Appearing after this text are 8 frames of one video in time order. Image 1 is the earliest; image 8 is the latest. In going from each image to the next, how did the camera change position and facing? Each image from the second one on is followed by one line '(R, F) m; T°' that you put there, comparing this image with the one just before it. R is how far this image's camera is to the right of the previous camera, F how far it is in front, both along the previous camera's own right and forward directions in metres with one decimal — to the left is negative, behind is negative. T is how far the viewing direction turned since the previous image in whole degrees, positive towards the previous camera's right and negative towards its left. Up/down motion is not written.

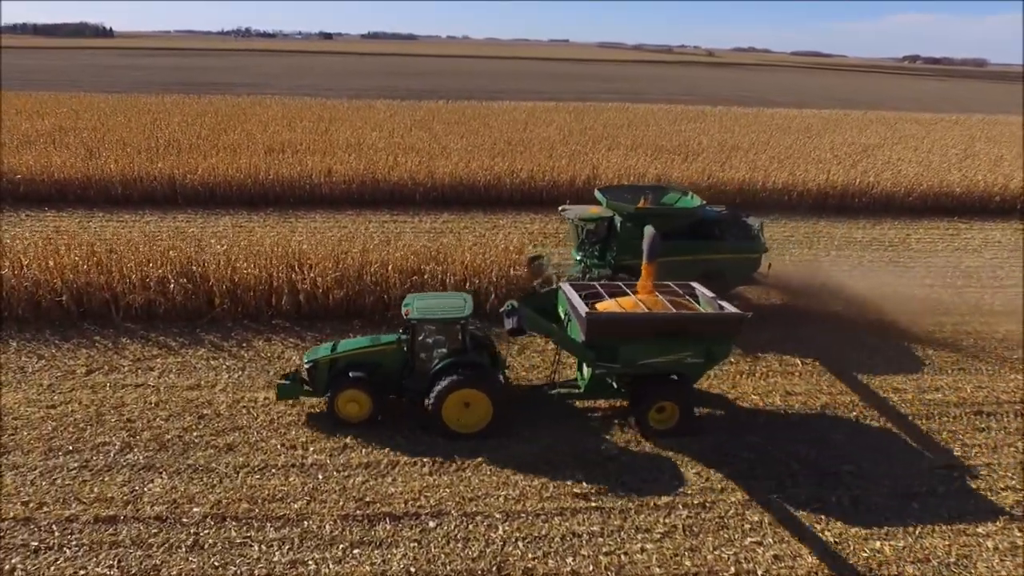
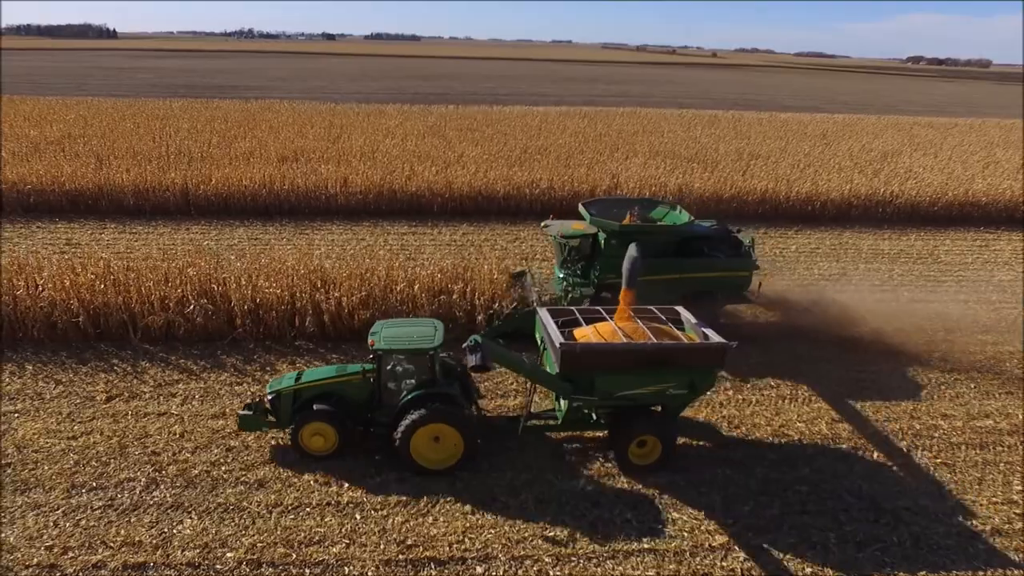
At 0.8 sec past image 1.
(-0.2, +0.2) m; 0°
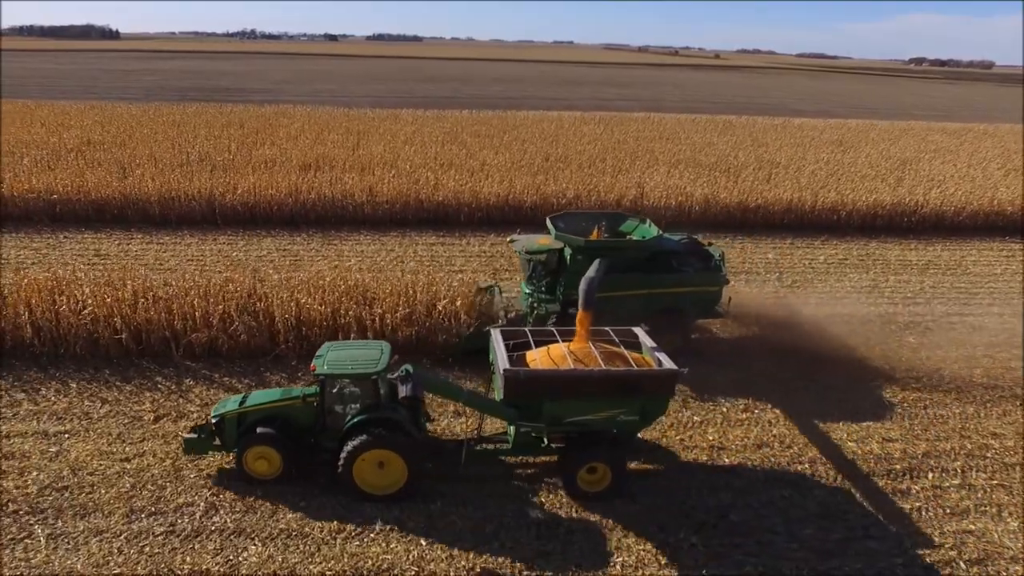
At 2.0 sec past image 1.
(+0.5, +0.1) m; 0°
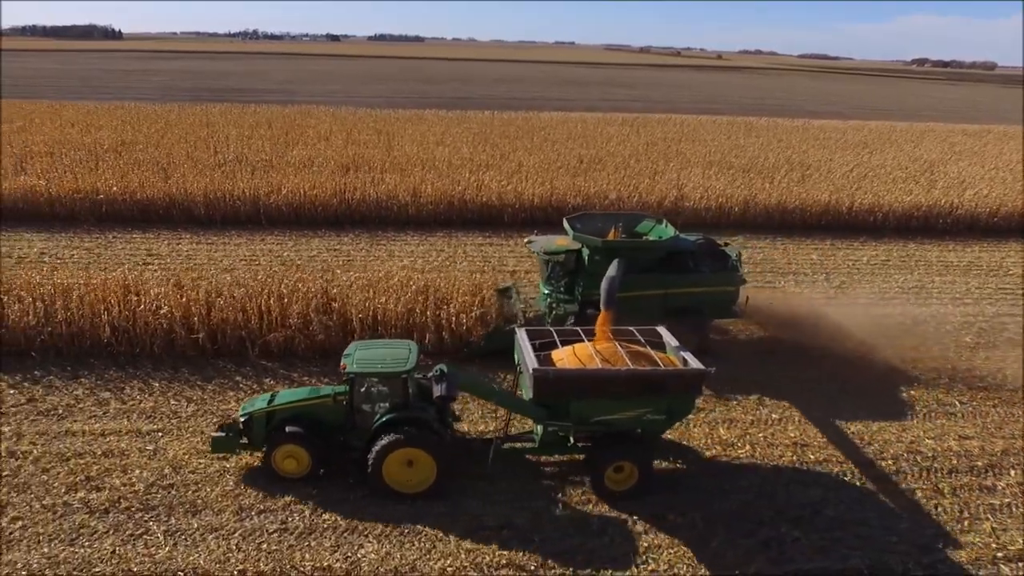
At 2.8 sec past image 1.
(-0.3, 0.0) m; 0°
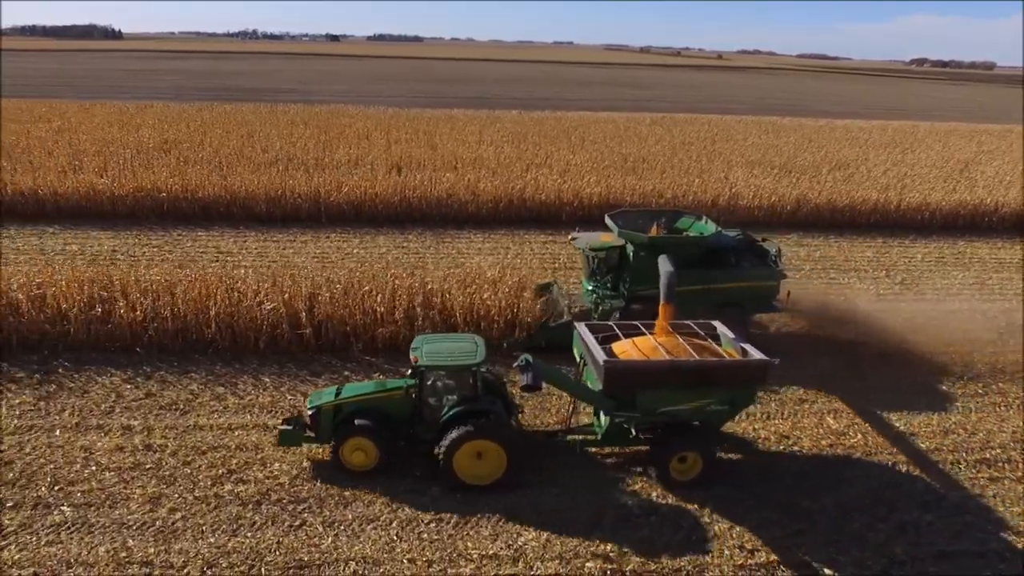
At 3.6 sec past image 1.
(-0.6, -0.1) m; 0°
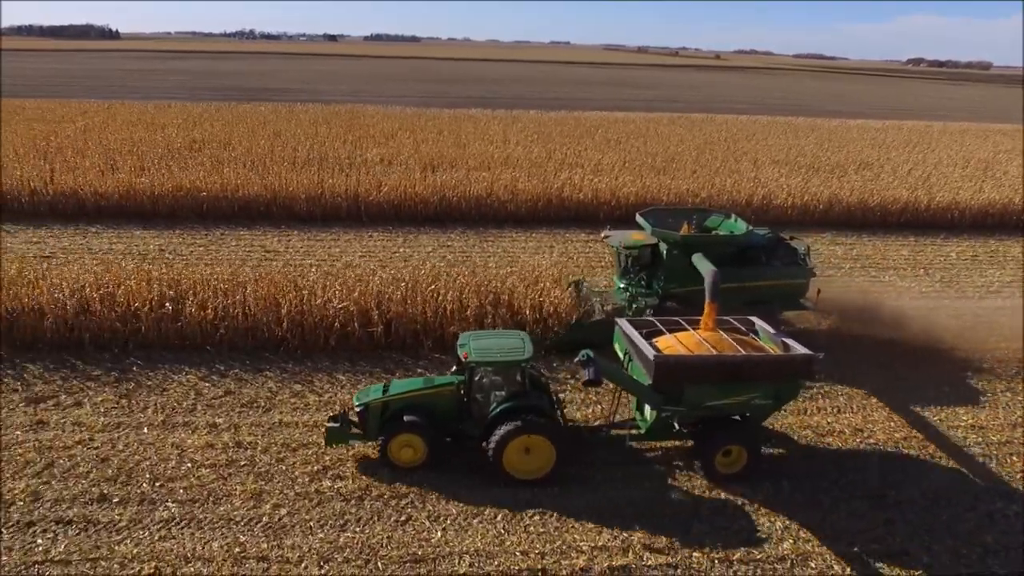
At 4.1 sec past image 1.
(-0.4, 0.0) m; 0°
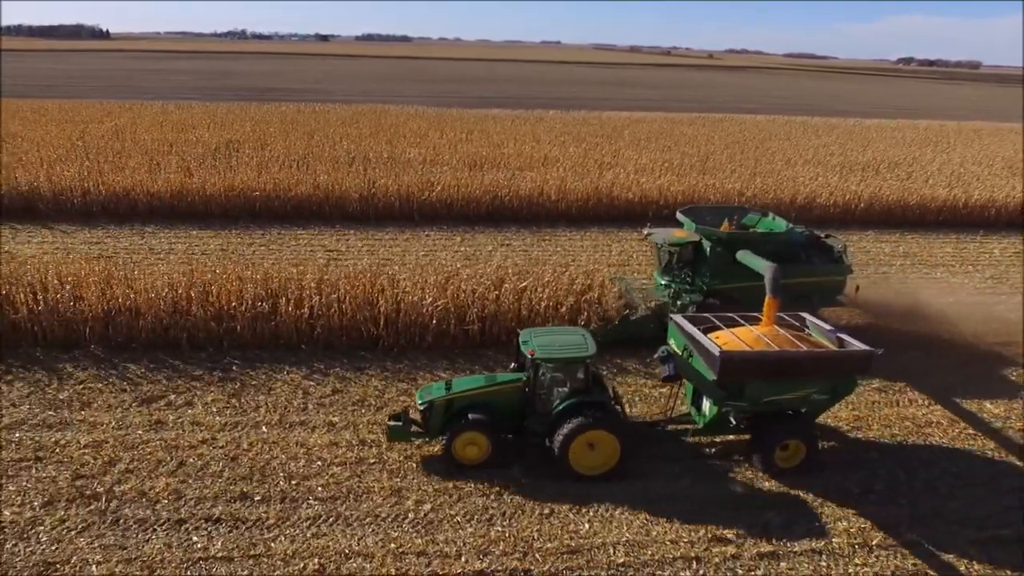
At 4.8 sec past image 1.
(-0.6, 0.0) m; +1°
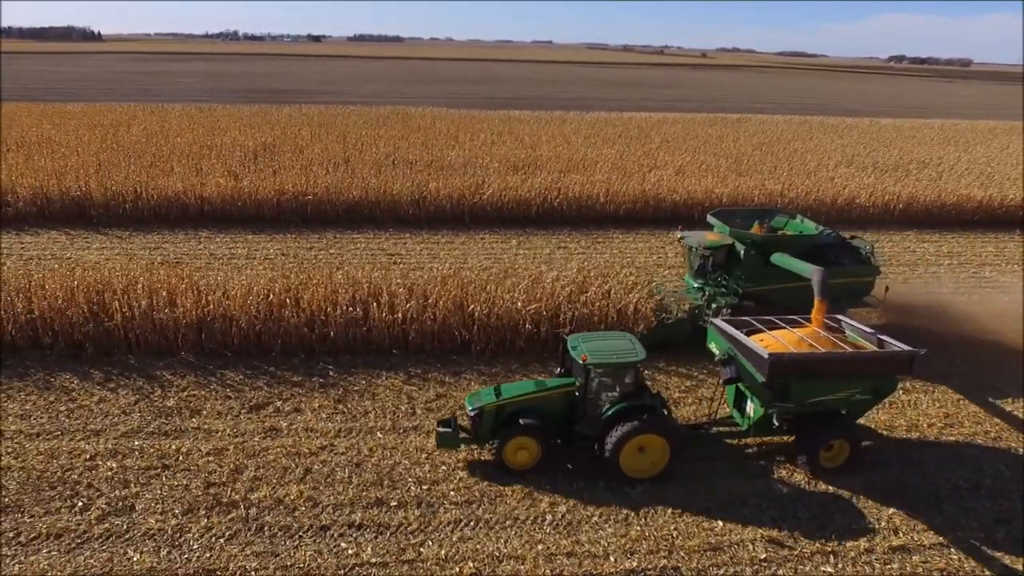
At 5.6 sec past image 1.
(-0.6, 0.0) m; +1°
